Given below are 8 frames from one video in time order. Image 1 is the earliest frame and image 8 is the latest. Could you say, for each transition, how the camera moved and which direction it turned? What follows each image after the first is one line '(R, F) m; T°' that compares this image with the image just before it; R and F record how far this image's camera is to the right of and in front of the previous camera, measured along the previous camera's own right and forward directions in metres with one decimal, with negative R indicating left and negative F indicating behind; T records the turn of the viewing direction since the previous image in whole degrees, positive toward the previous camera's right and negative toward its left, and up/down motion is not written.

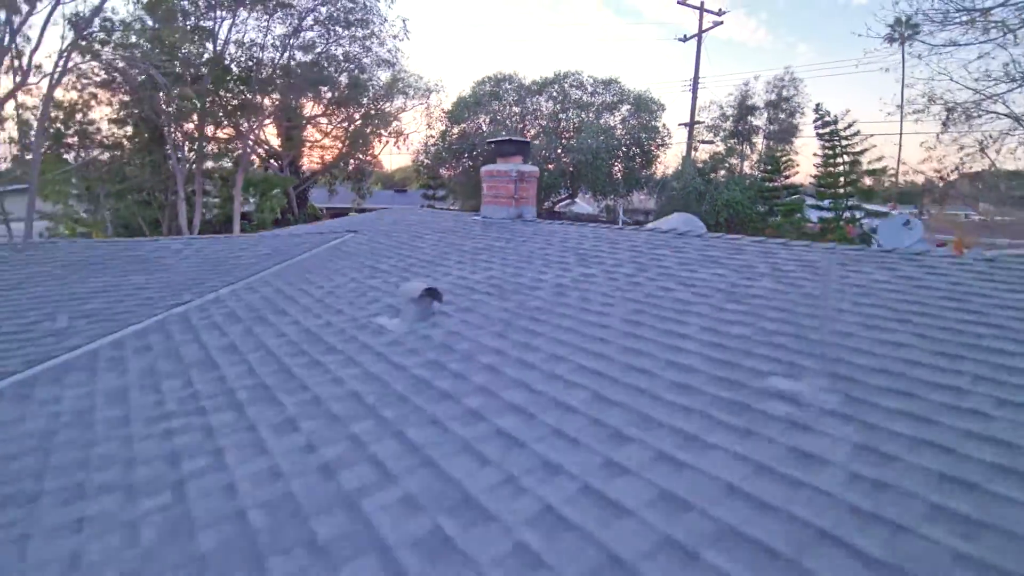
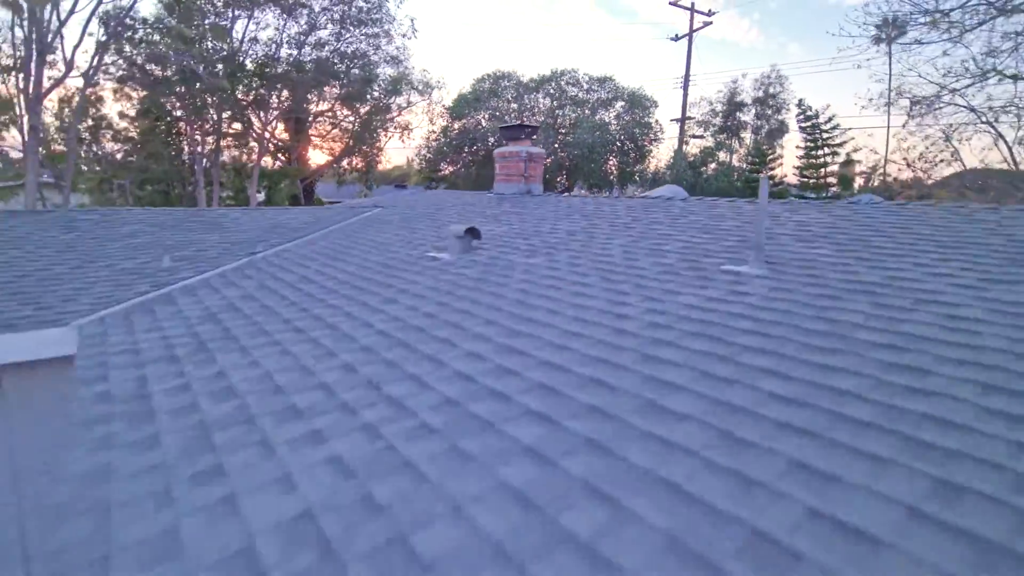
(-0.2, -1.0) m; +1°
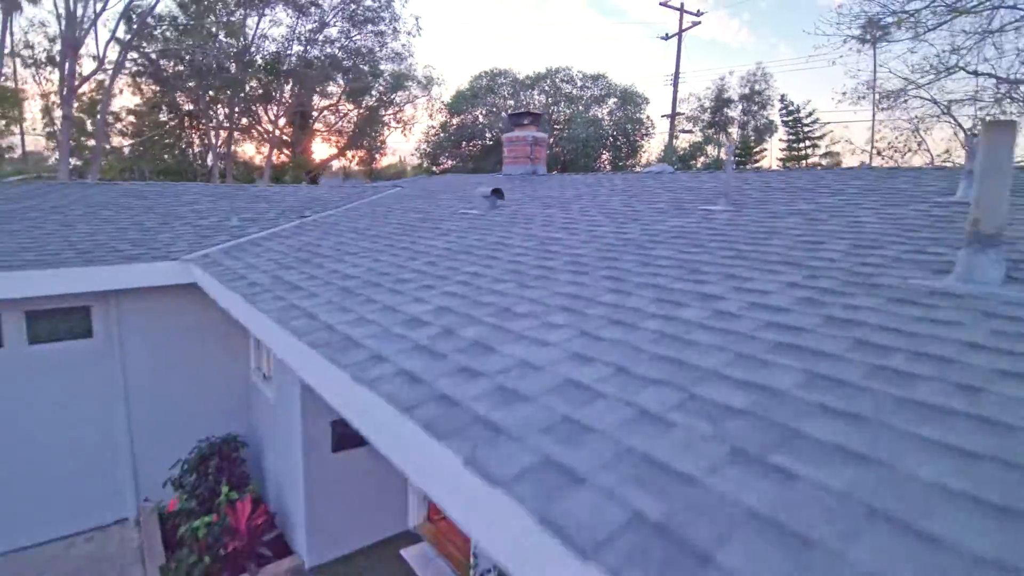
(-0.3, -1.0) m; +1°
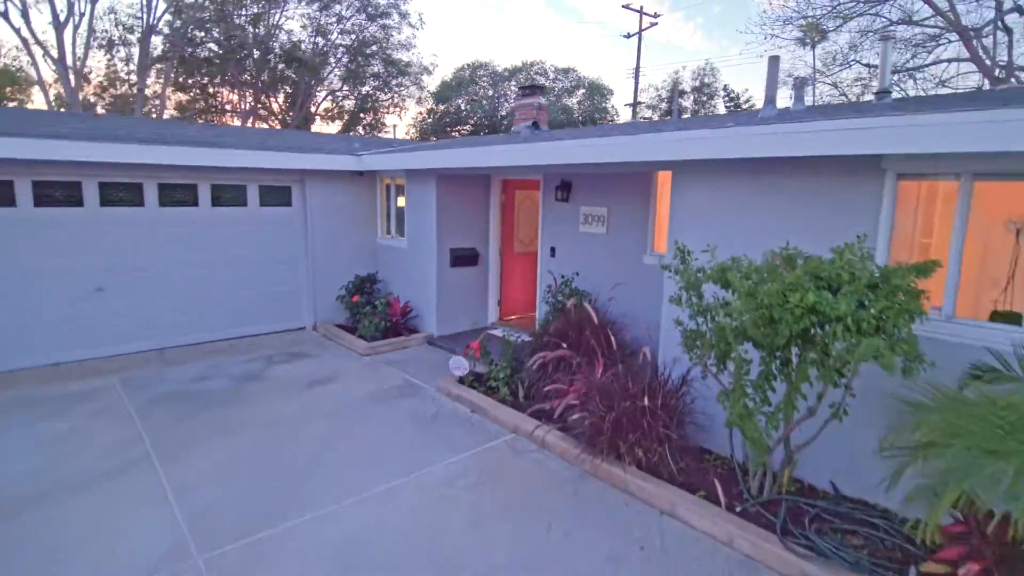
(-1.1, -3.2) m; +4°
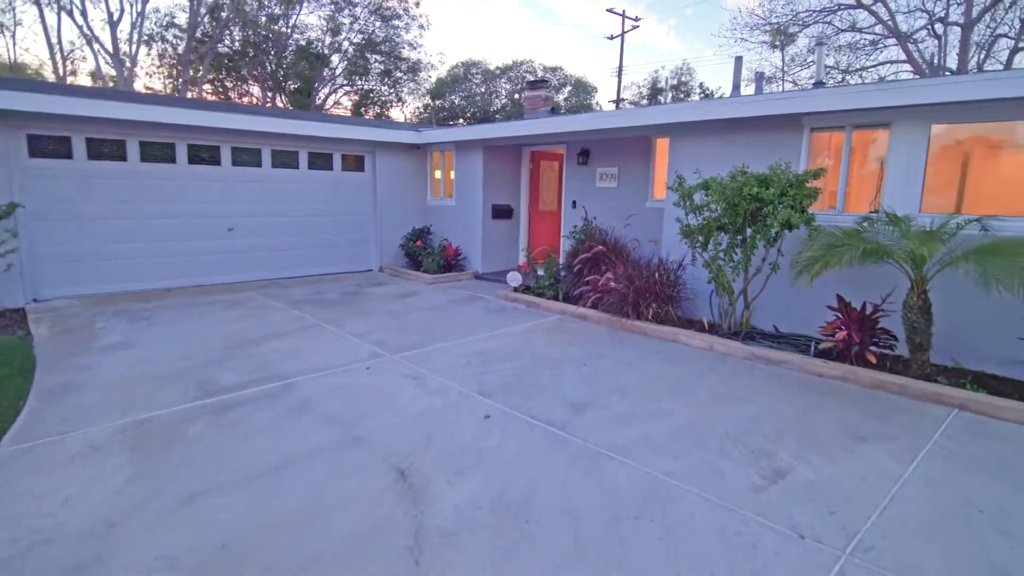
(-0.9, -2.1) m; +2°
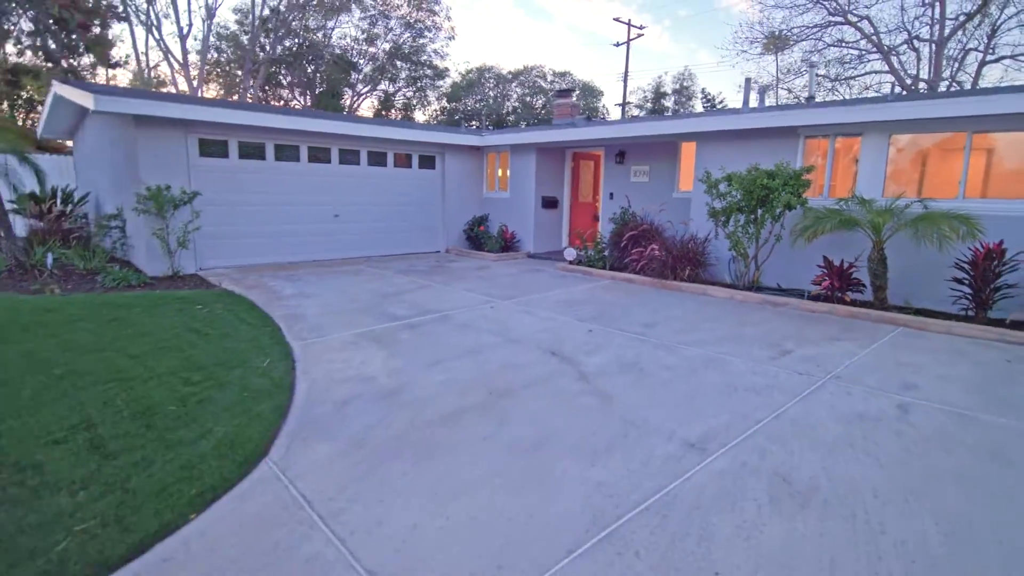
(-1.1, -2.0) m; +1°
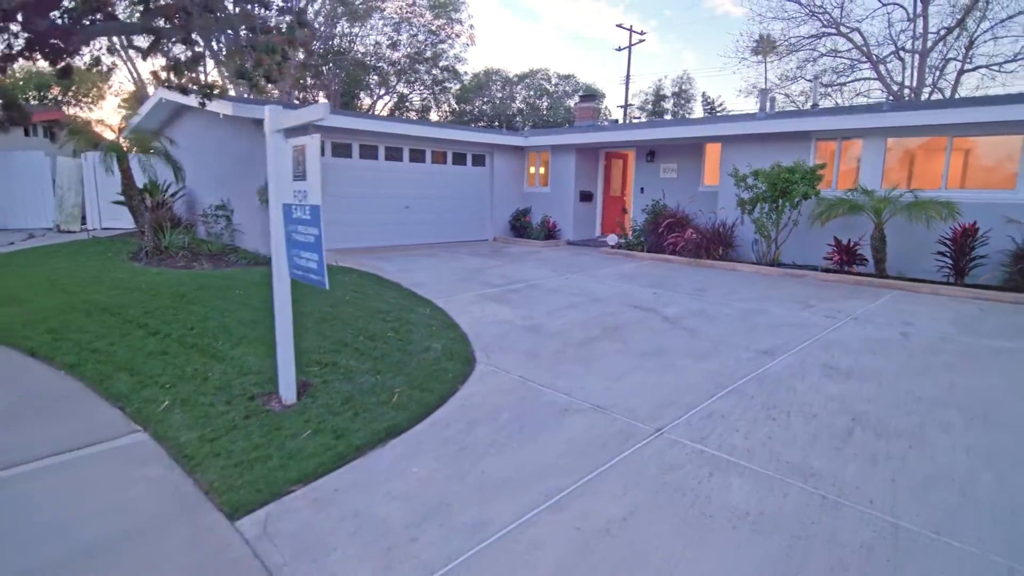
(-1.3, -1.6) m; +1°
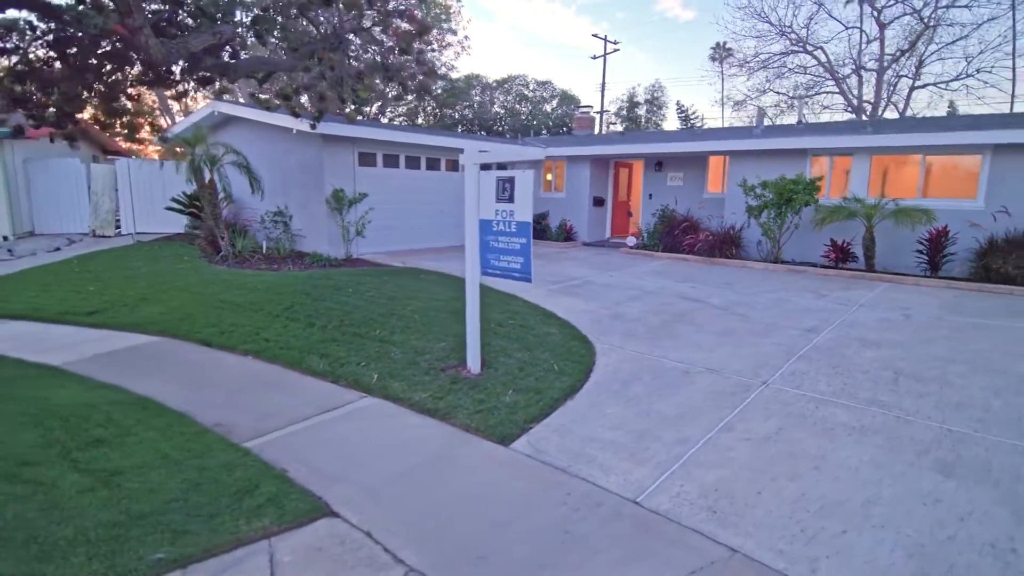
(-1.6, -1.2) m; +4°
